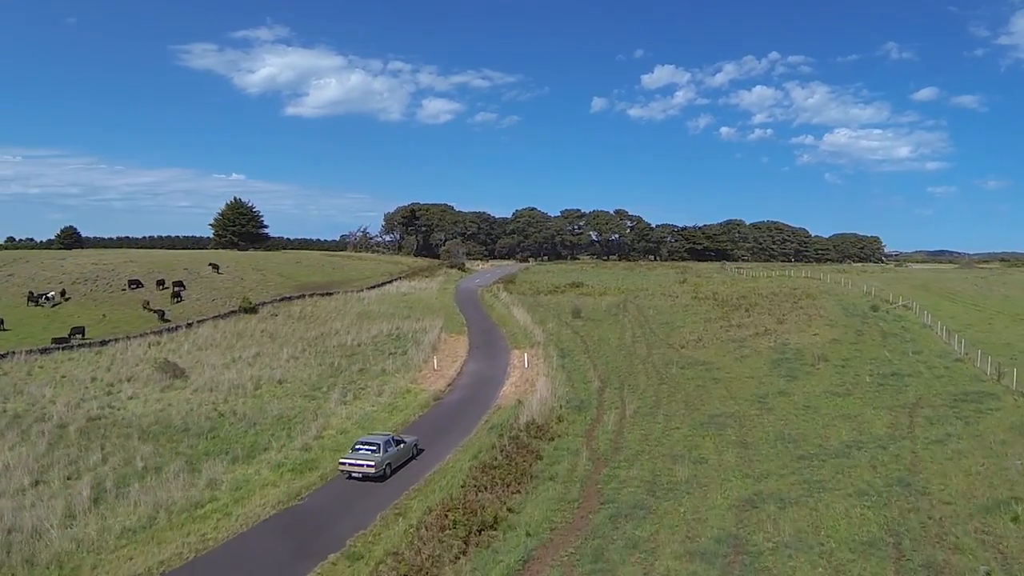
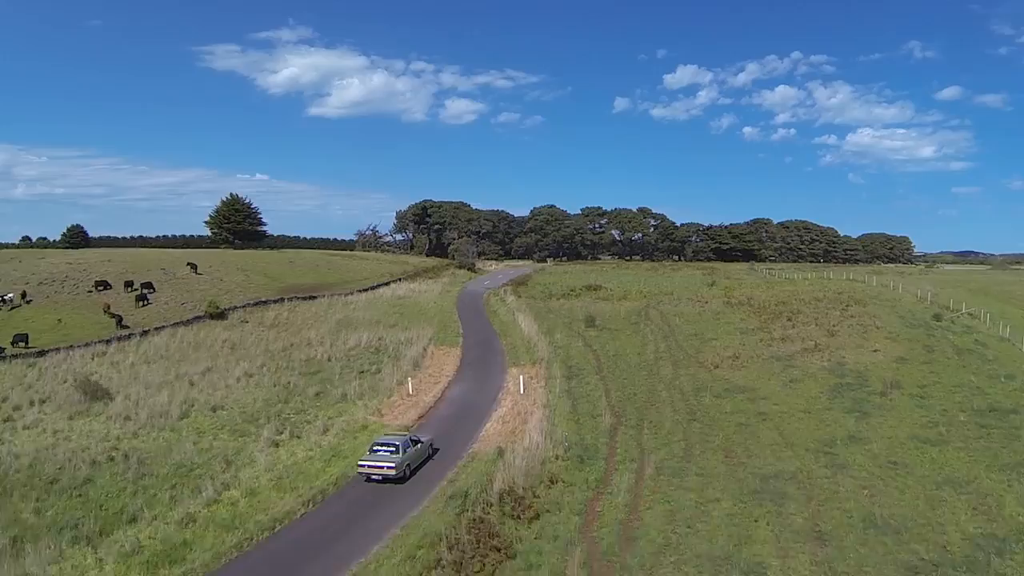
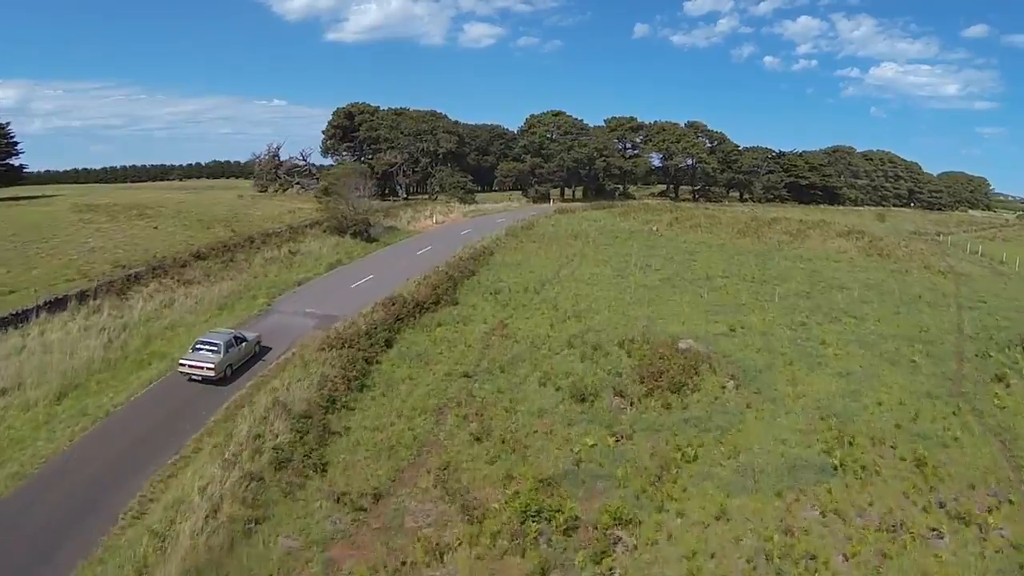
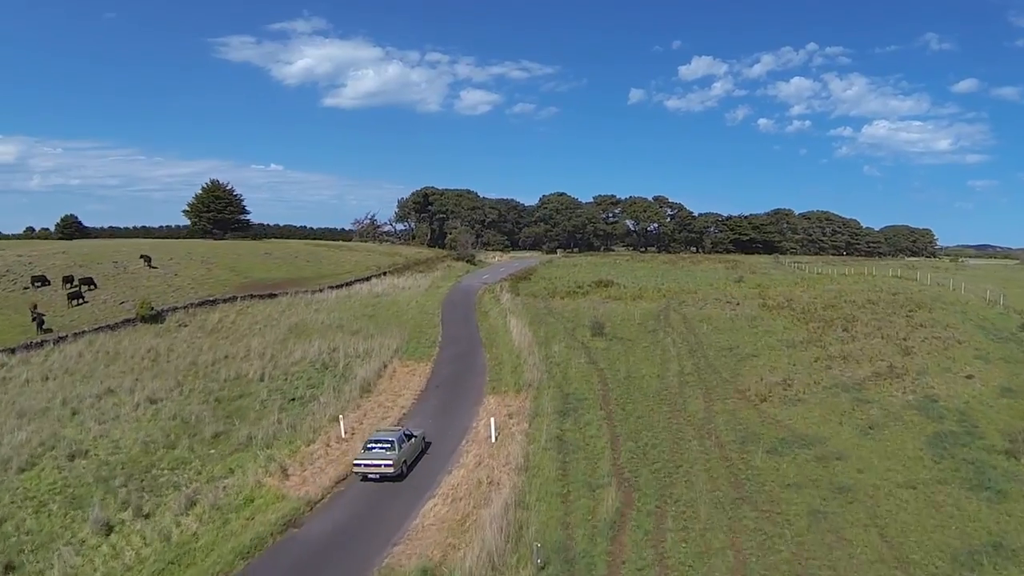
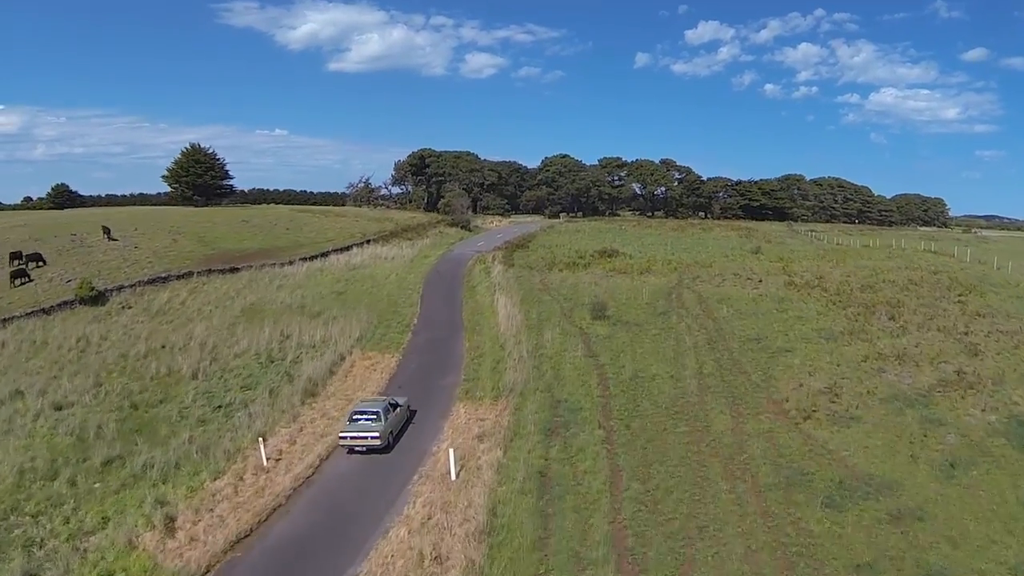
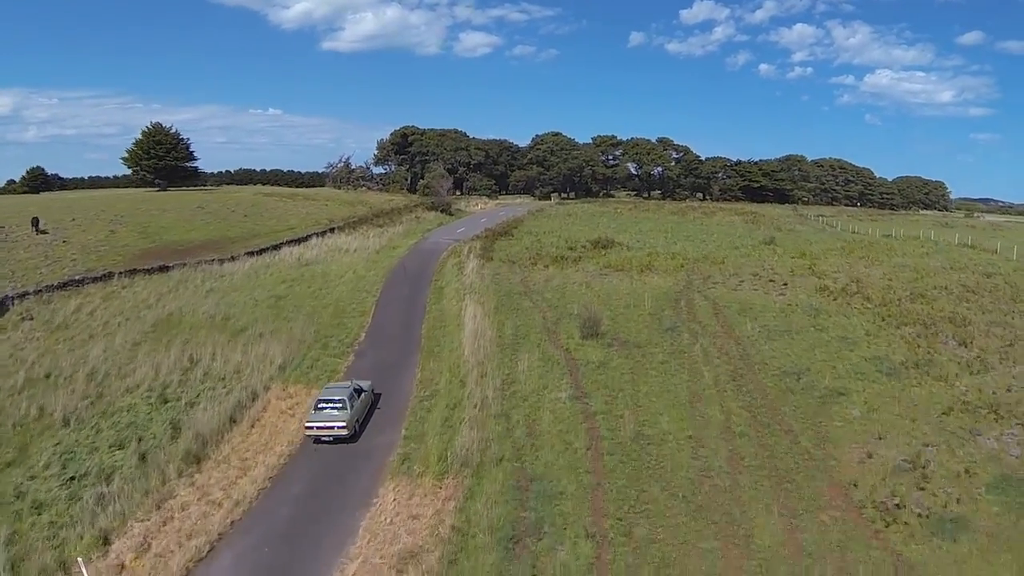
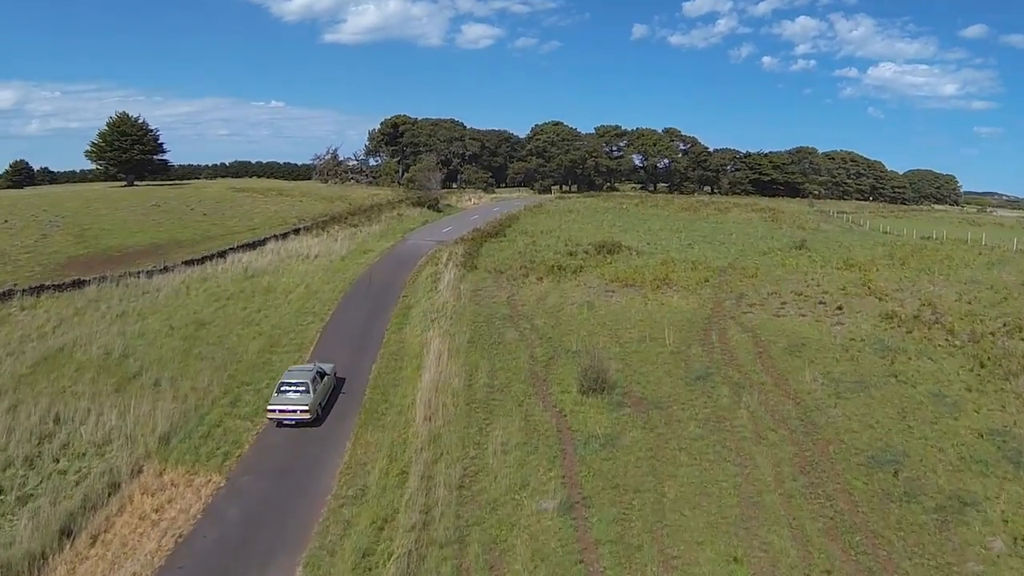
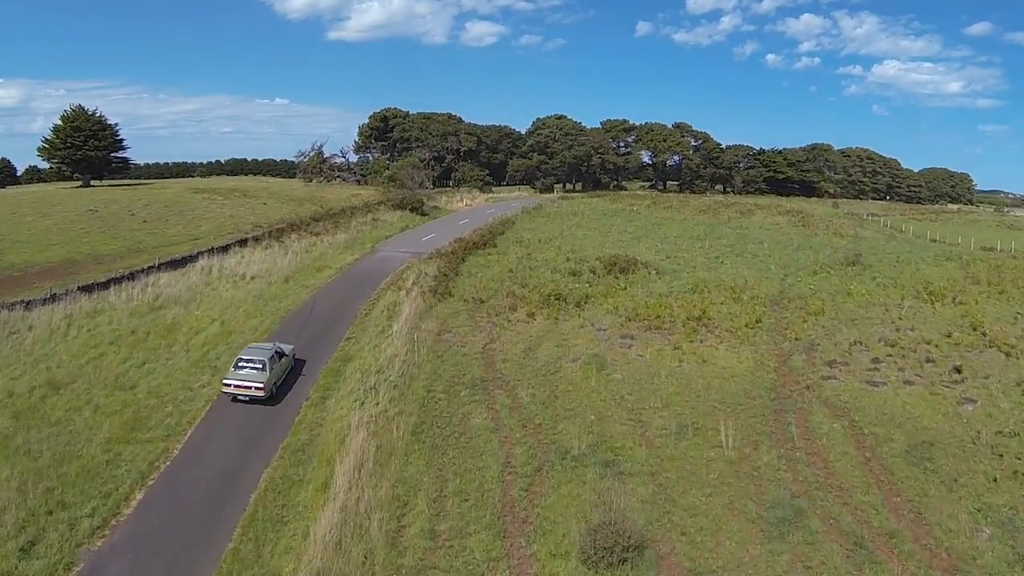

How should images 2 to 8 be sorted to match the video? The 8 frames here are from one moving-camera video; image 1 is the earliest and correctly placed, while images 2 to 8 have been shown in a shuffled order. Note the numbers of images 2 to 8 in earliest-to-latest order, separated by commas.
2, 4, 5, 6, 7, 8, 3
